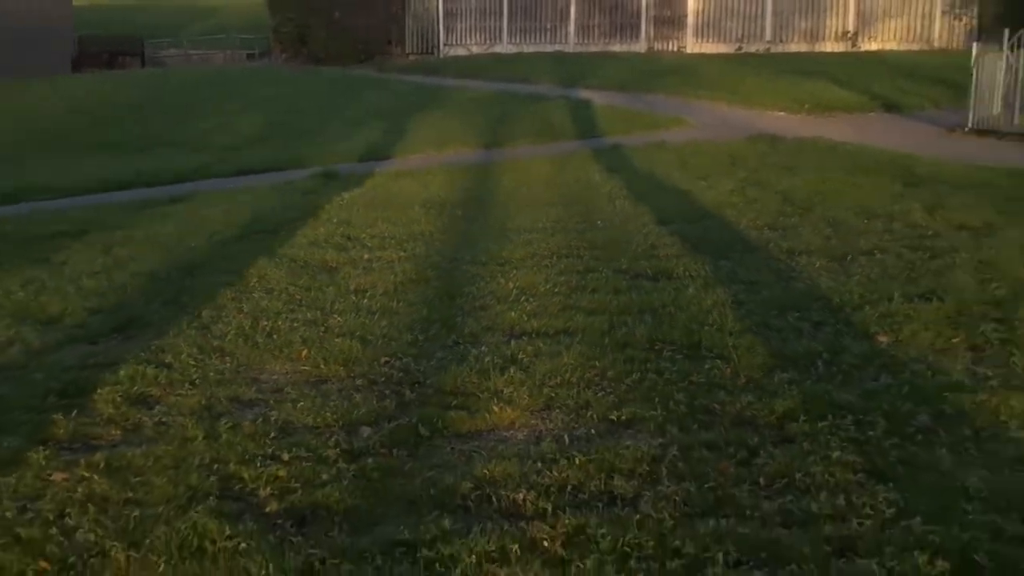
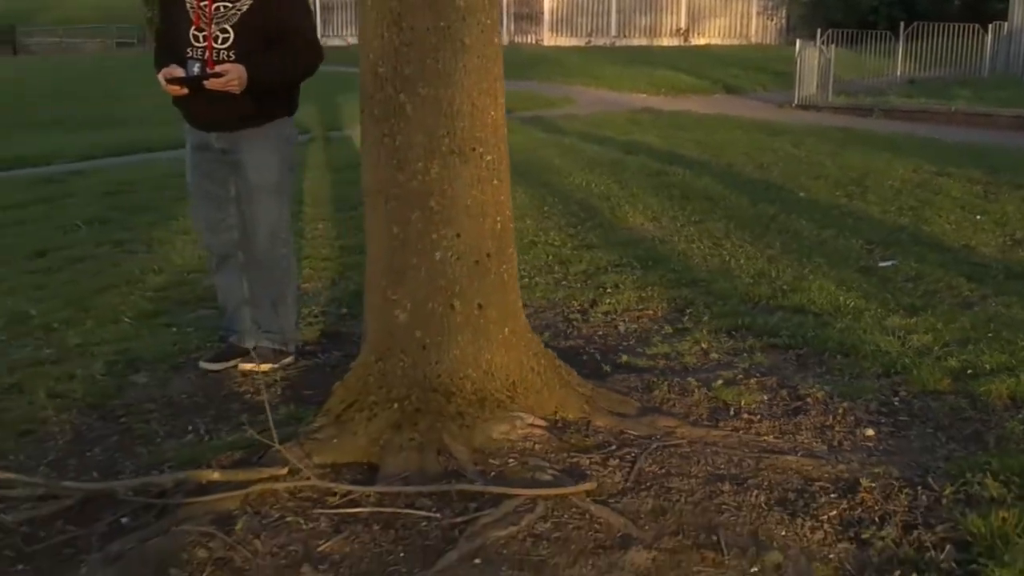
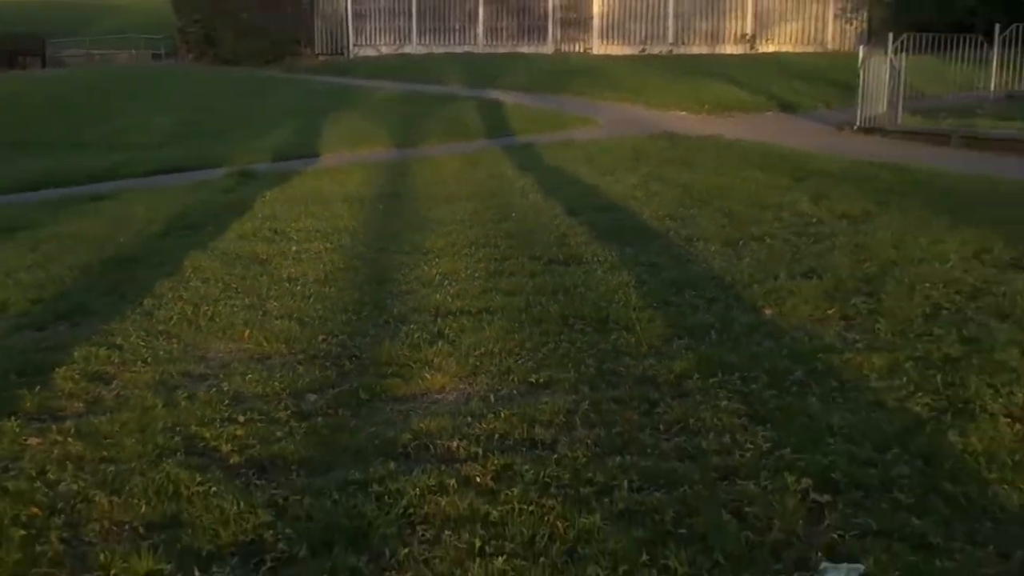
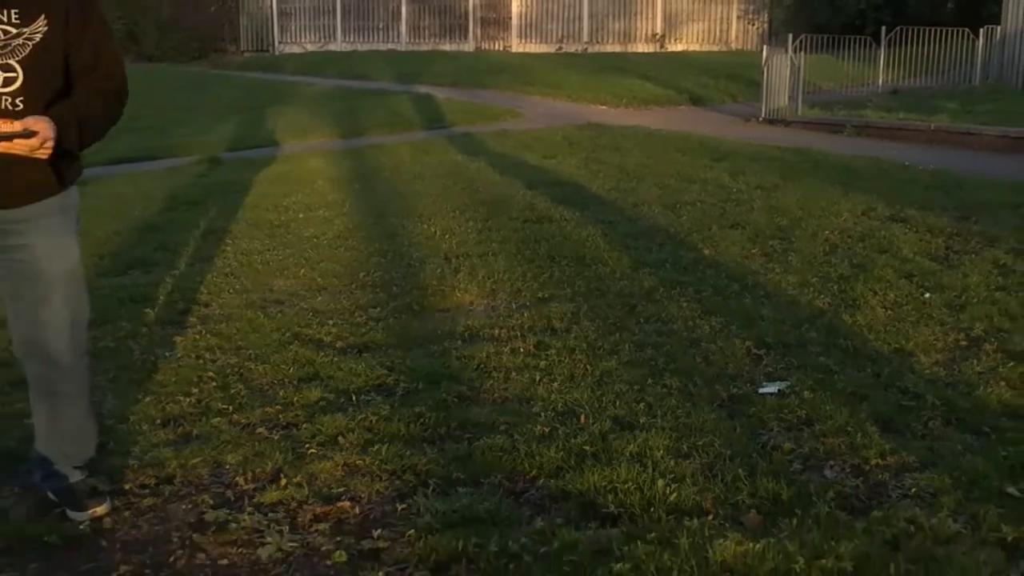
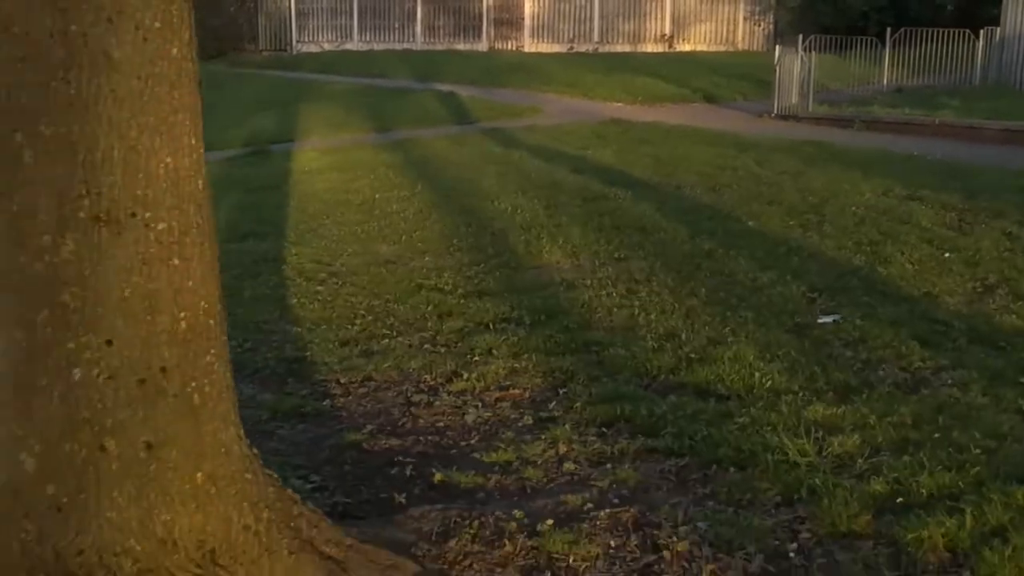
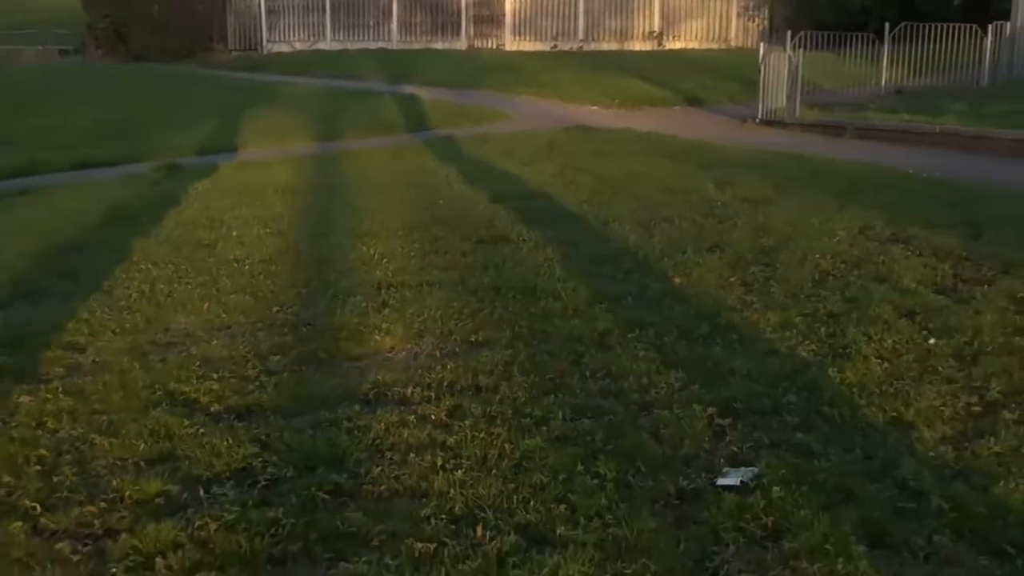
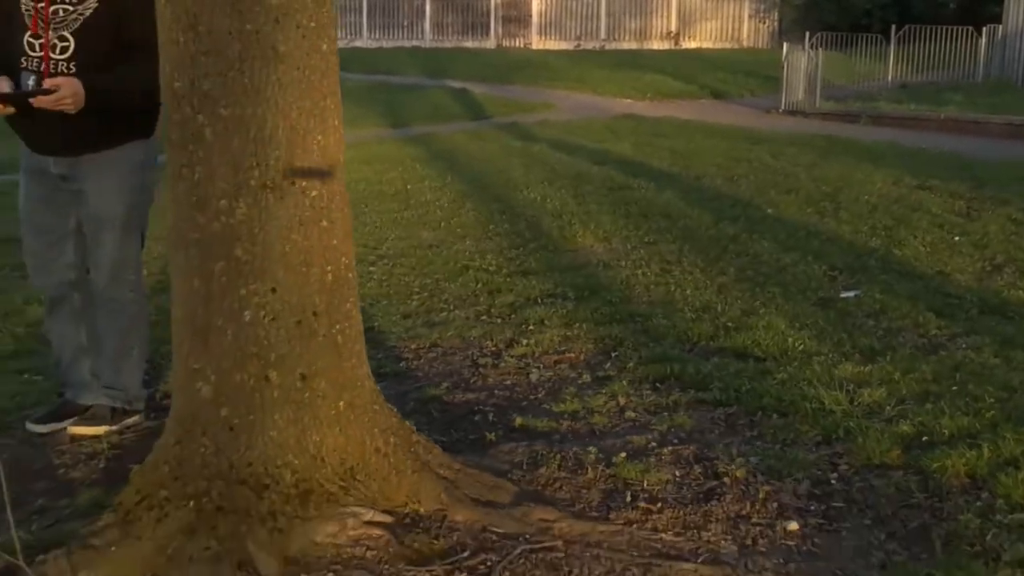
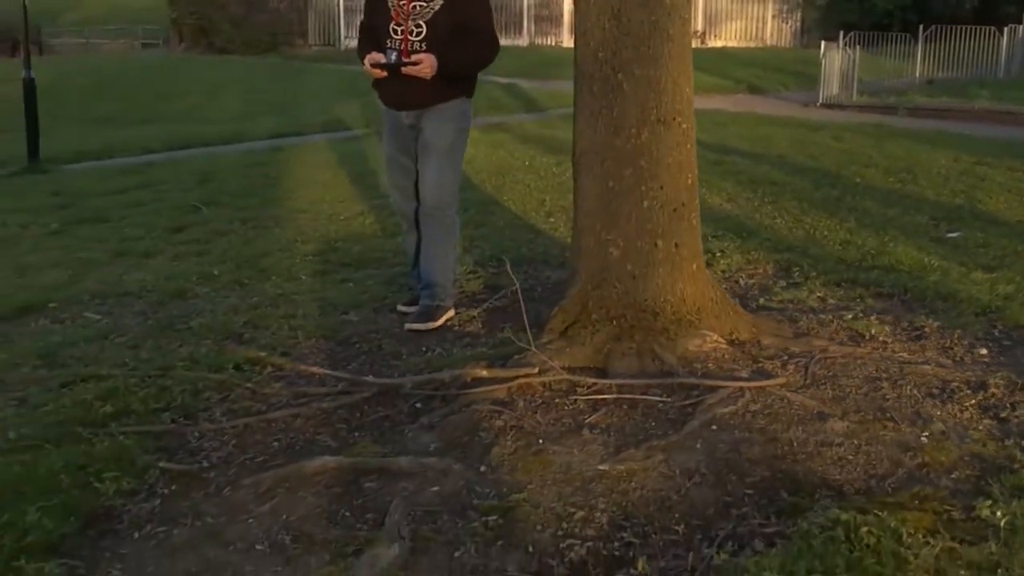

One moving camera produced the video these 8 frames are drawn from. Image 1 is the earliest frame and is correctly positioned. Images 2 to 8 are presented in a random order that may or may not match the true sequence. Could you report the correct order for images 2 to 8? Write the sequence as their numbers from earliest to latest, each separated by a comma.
3, 6, 4, 5, 7, 2, 8
